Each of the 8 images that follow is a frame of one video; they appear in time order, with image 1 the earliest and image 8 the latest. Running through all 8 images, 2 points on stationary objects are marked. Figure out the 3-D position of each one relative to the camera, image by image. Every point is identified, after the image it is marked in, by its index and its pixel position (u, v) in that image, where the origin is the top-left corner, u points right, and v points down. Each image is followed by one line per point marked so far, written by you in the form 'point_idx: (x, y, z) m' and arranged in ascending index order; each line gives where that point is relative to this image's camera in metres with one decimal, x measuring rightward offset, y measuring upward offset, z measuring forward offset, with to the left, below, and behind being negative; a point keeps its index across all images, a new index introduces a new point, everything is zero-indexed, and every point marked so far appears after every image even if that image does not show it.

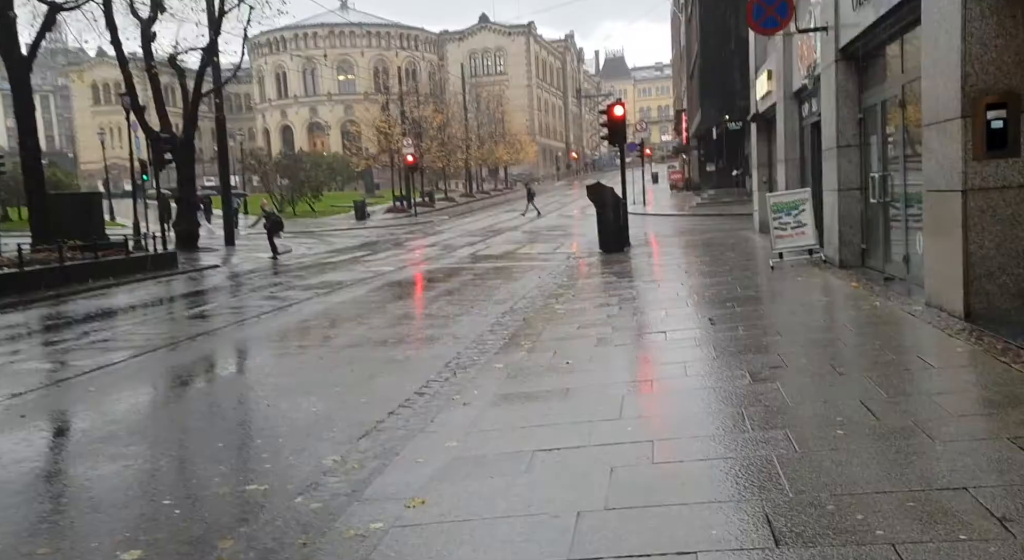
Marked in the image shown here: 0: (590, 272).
0: (+1.4, +0.1, +17.9) m
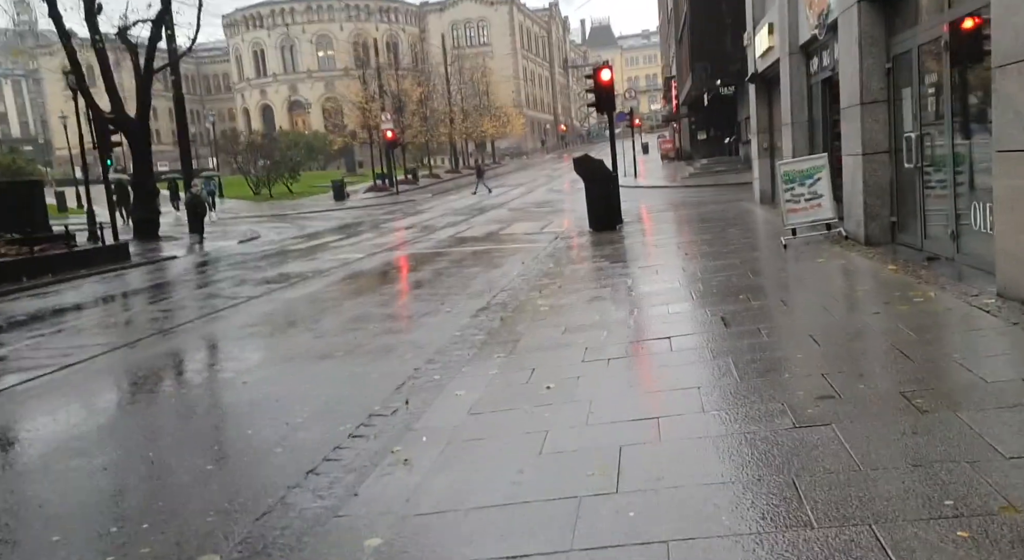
0: (+1.1, +0.4, +16.0) m
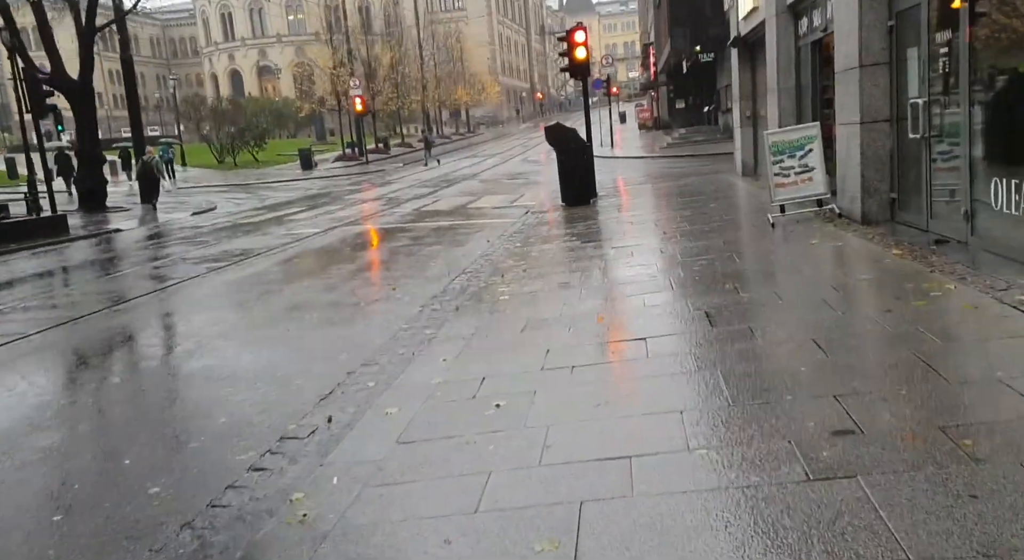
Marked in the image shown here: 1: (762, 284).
0: (+0.5, +0.7, +14.9) m
1: (+2.0, 0.0, +7.8) m
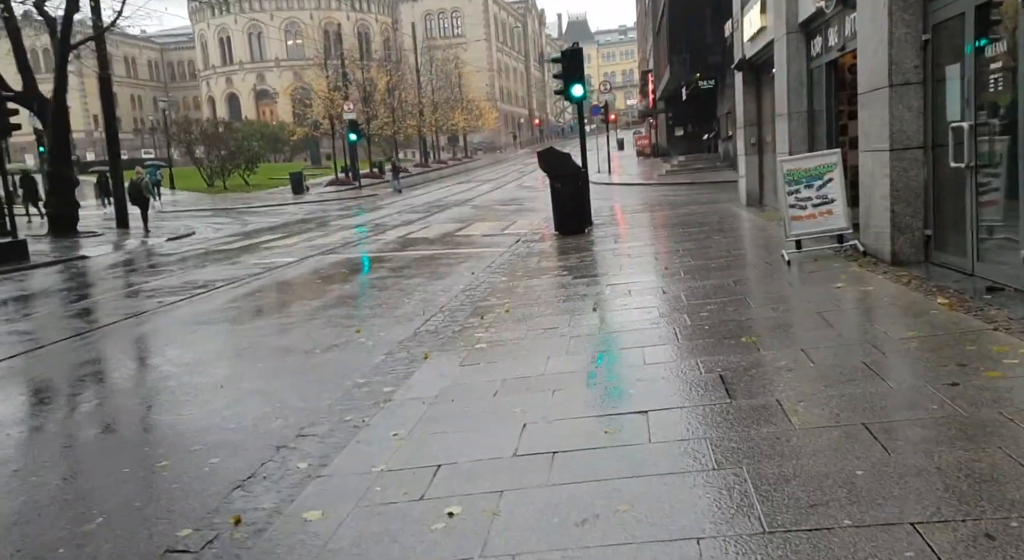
0: (+0.4, +0.2, +13.6) m
1: (+1.8, -0.4, +6.5) m
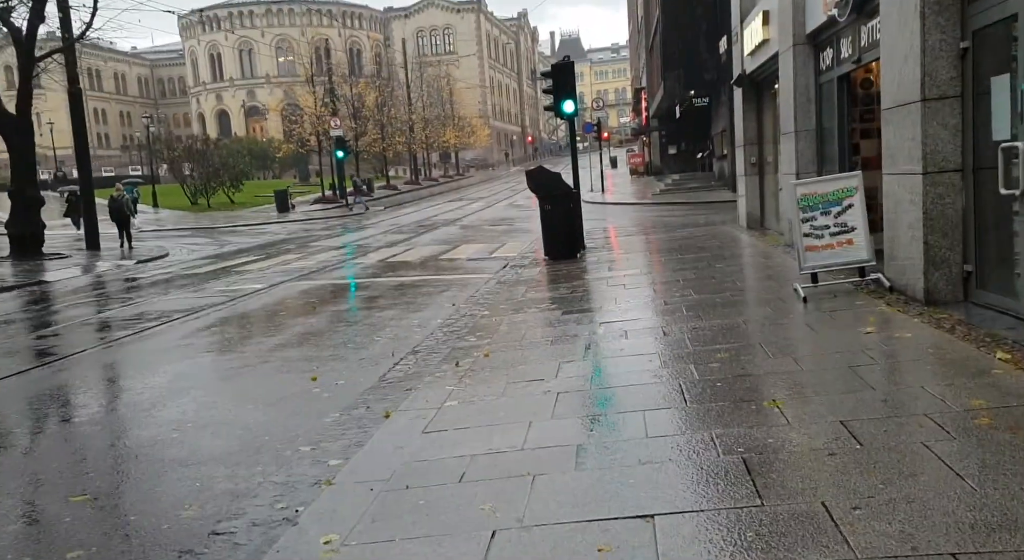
0: (+0.2, -0.2, +12.5) m
1: (+1.6, -0.7, +5.4) m
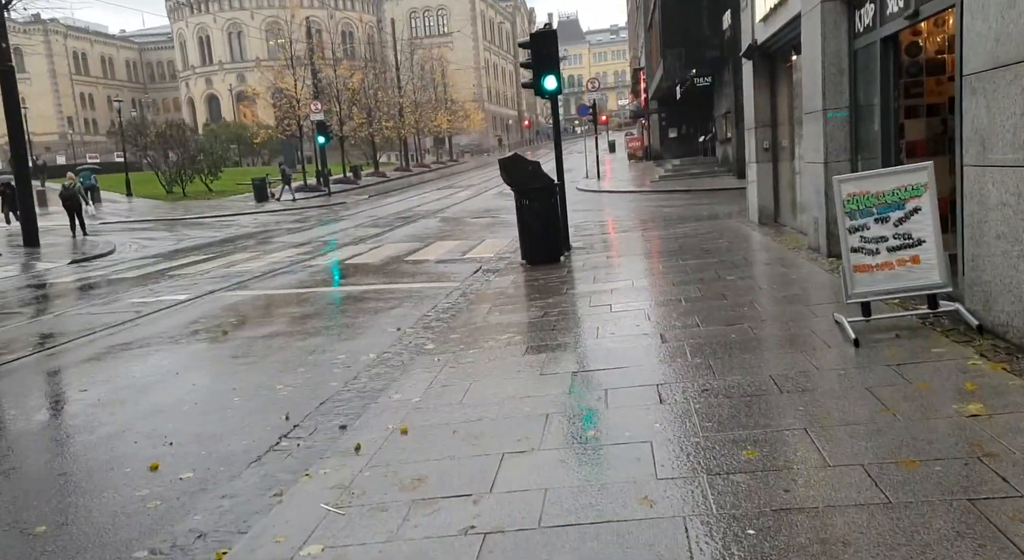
0: (-0.2, -0.4, +10.0) m
1: (+1.2, -0.9, +2.9) m
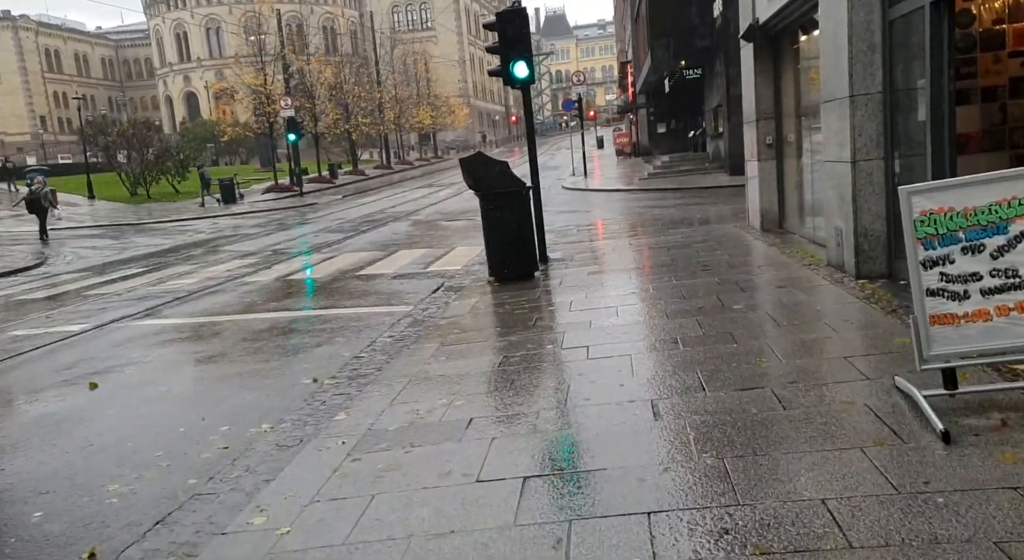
0: (-0.6, -0.6, +7.8) m
1: (+0.9, -1.2, +0.7) m
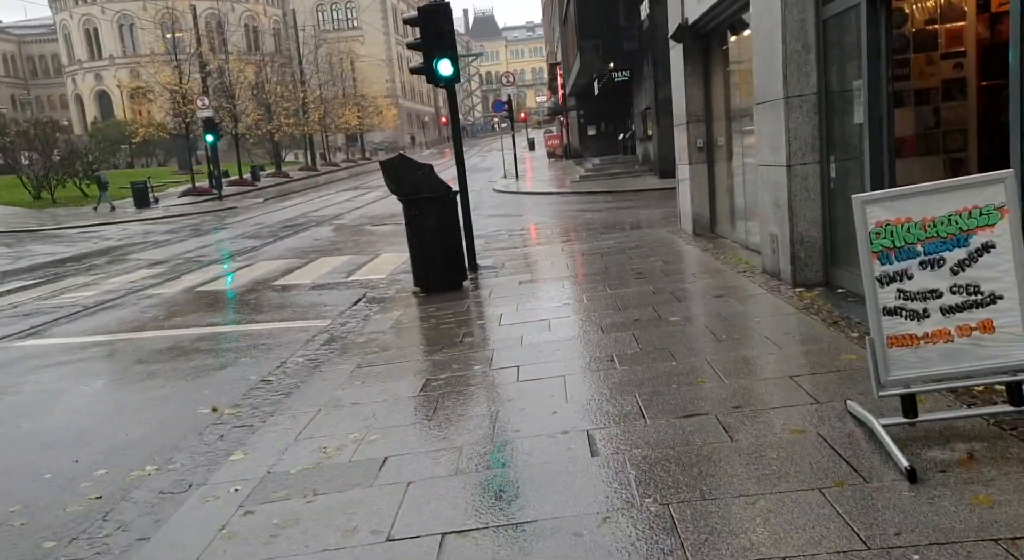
0: (-1.2, -0.8, +7.2) m
1: (+0.9, -1.3, +0.2) m
